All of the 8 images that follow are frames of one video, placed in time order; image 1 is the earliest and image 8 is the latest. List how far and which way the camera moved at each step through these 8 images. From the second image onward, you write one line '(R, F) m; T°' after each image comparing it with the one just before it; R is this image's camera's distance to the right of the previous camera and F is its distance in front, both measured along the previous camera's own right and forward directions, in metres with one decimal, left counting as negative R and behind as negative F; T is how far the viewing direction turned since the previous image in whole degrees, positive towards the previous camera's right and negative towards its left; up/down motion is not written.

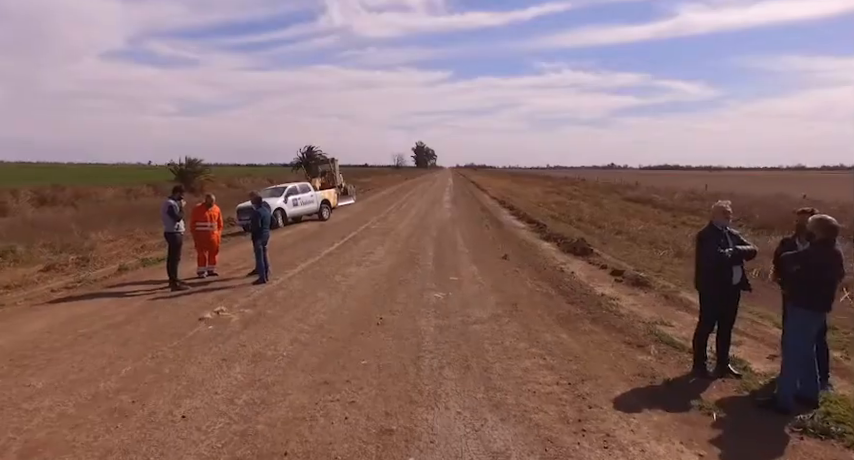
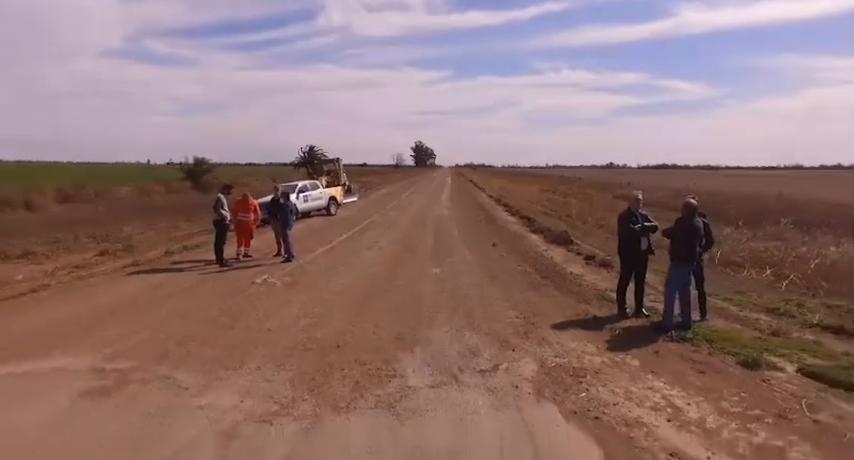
(0.0, -2.6) m; 0°
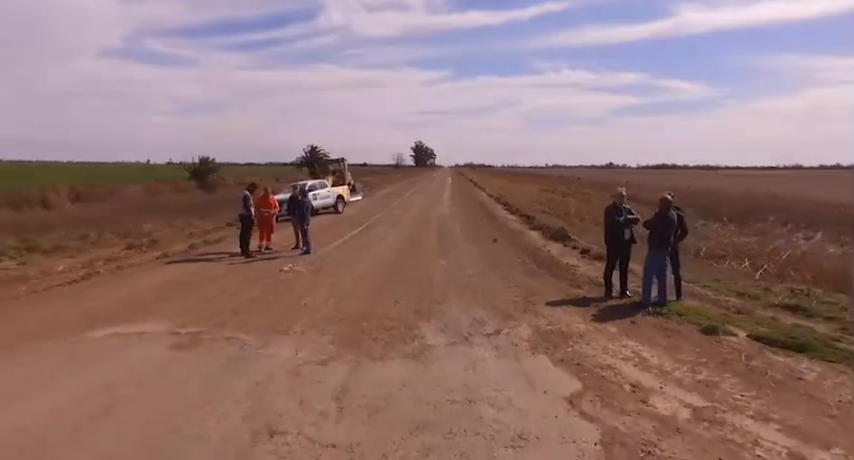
(-0.2, -1.3) m; 0°
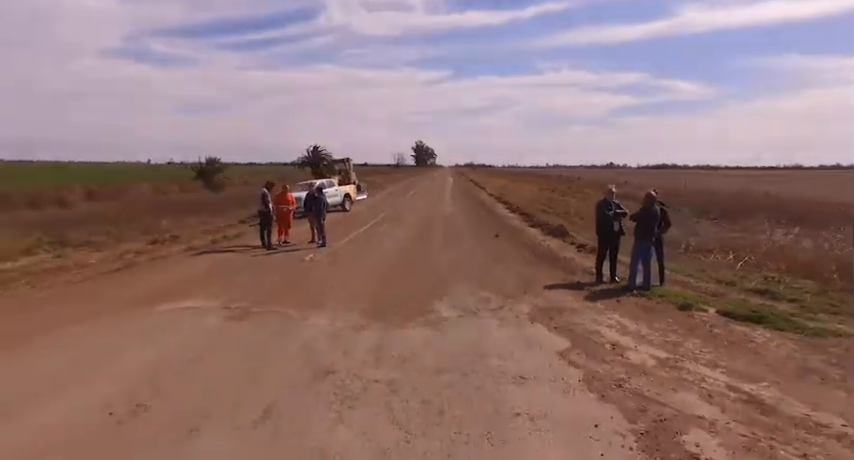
(-0.2, -1.2) m; 0°
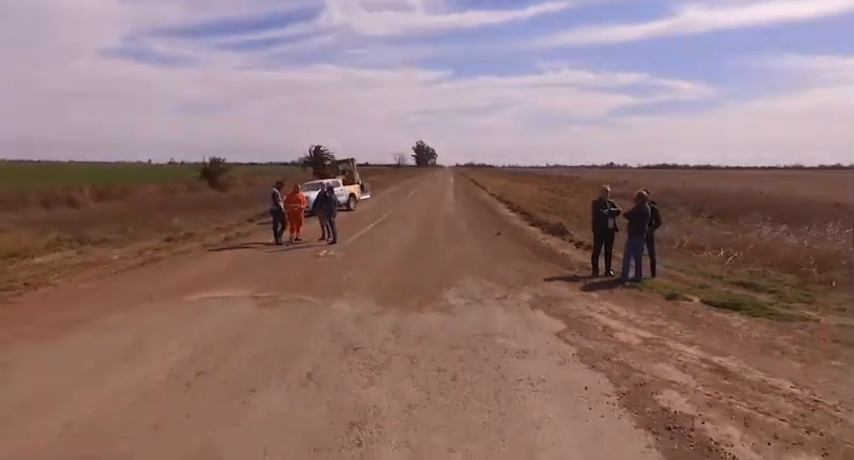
(-0.2, -0.8) m; 0°
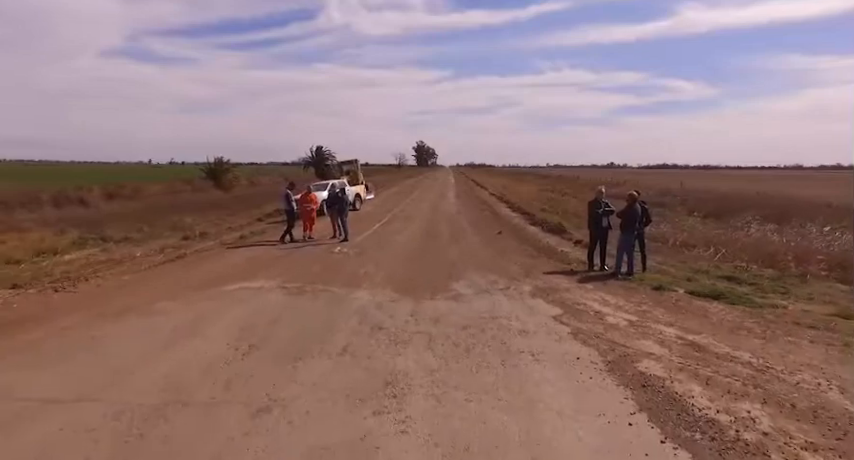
(-0.2, -1.0) m; 0°
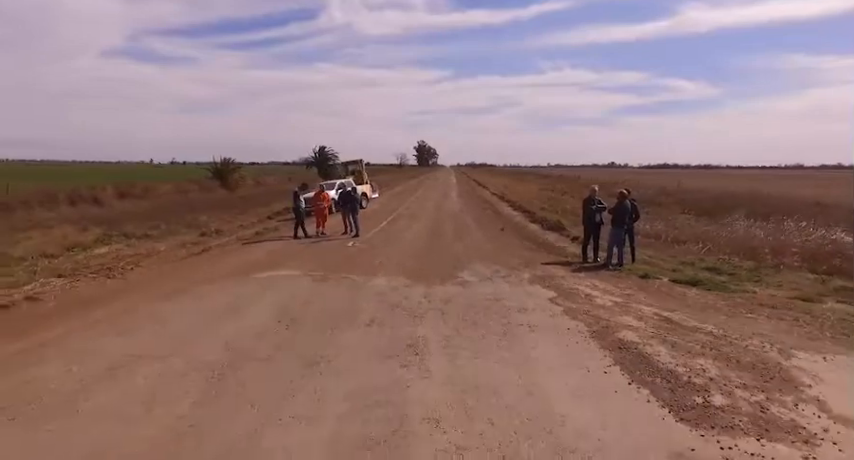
(-0.2, -1.2) m; 0°
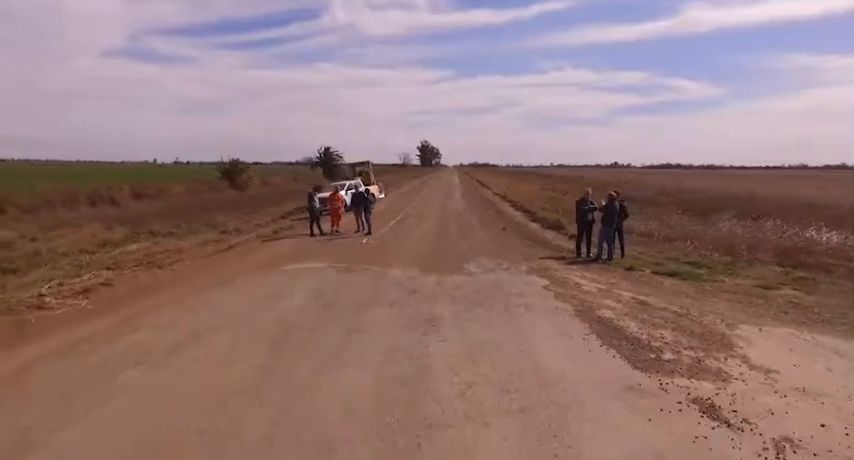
(-0.2, -1.5) m; 0°
